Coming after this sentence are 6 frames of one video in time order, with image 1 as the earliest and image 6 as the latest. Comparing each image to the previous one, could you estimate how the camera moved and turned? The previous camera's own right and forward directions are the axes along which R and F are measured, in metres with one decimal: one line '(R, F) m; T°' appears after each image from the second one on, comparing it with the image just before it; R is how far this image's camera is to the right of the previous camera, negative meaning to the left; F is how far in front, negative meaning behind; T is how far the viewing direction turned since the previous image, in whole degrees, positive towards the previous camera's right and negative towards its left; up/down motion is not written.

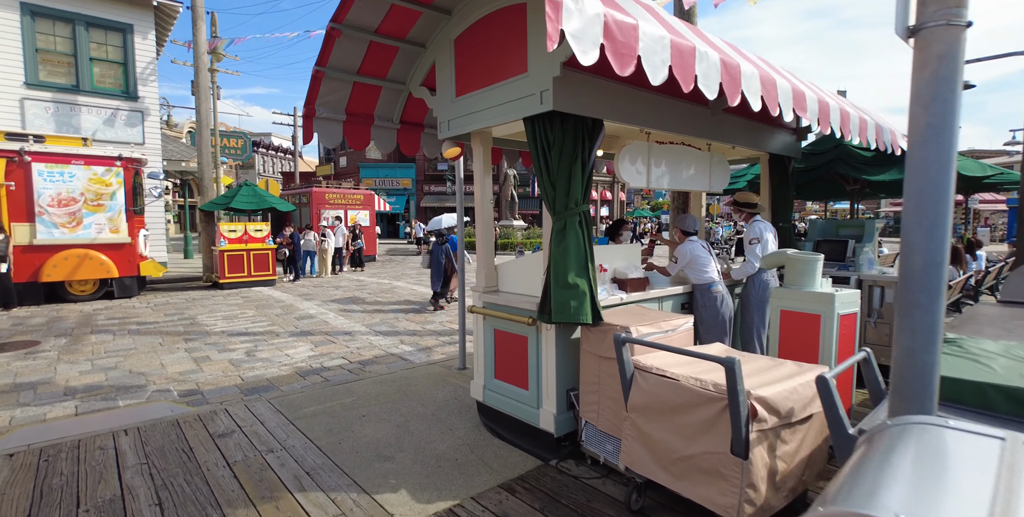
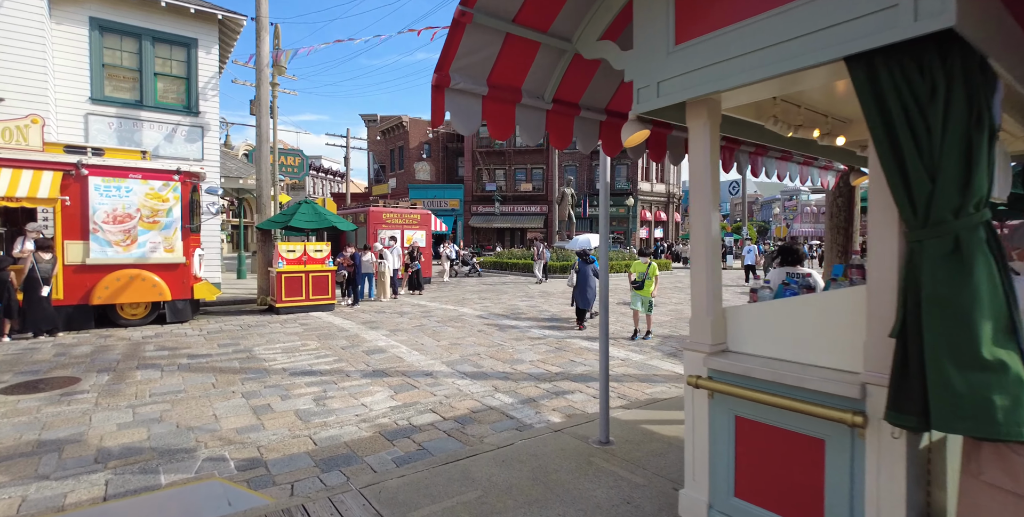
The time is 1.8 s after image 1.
(-1.0, +1.3) m; -4°
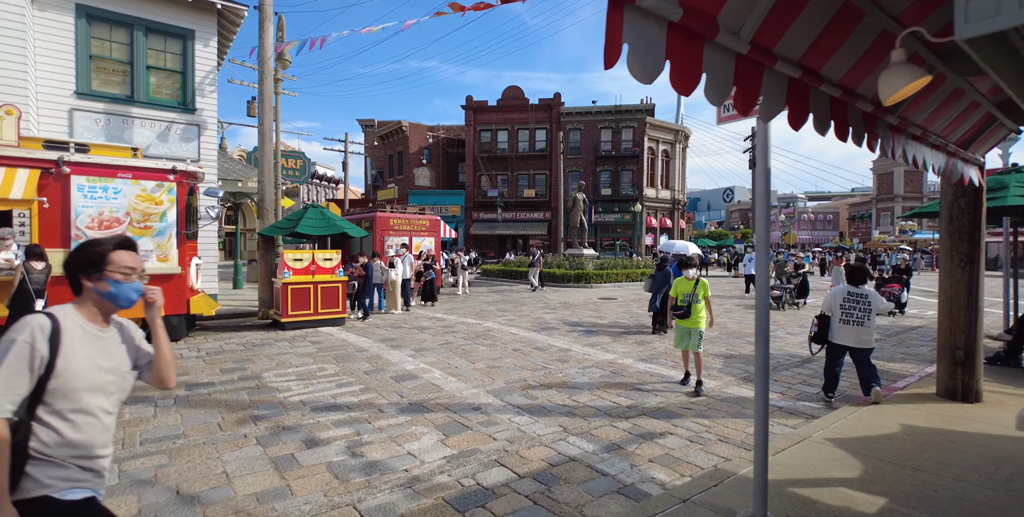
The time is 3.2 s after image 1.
(-0.8, +1.1) m; +1°
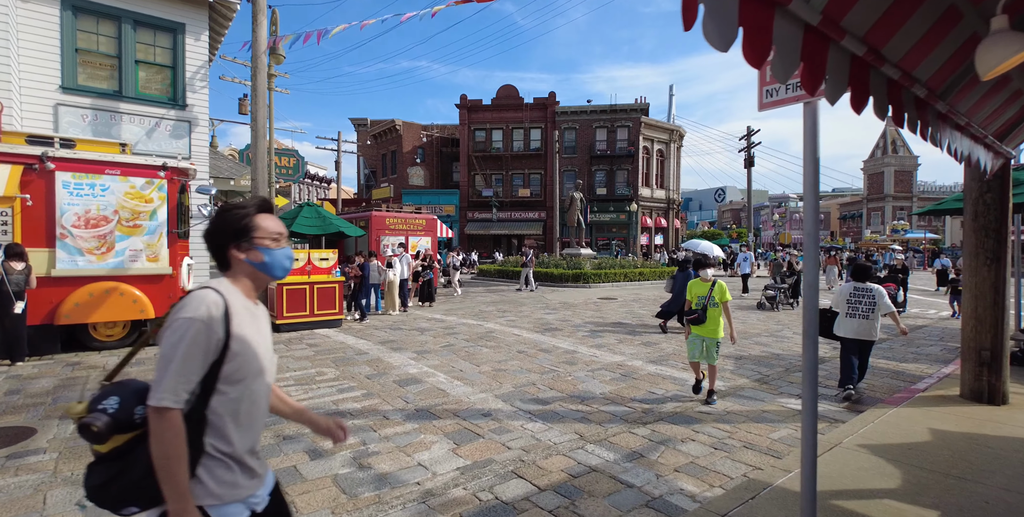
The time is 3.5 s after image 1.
(-0.2, +0.2) m; +1°
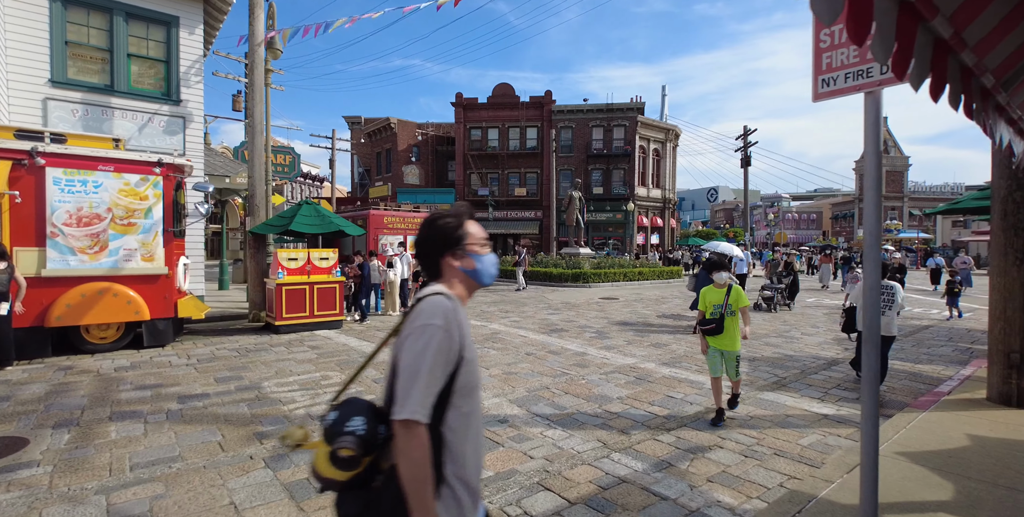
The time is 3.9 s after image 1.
(-0.2, +0.2) m; +1°
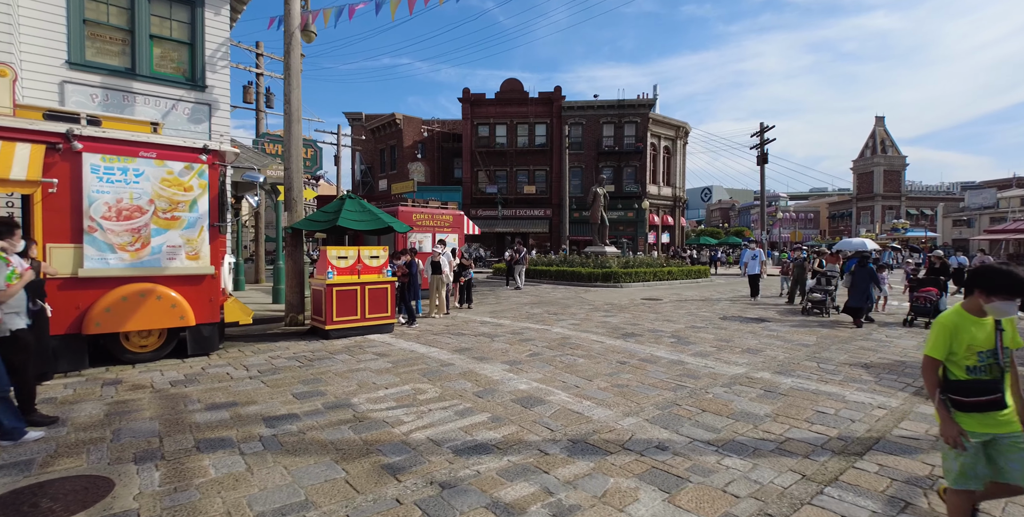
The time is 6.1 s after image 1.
(-1.4, +0.8) m; +1°
